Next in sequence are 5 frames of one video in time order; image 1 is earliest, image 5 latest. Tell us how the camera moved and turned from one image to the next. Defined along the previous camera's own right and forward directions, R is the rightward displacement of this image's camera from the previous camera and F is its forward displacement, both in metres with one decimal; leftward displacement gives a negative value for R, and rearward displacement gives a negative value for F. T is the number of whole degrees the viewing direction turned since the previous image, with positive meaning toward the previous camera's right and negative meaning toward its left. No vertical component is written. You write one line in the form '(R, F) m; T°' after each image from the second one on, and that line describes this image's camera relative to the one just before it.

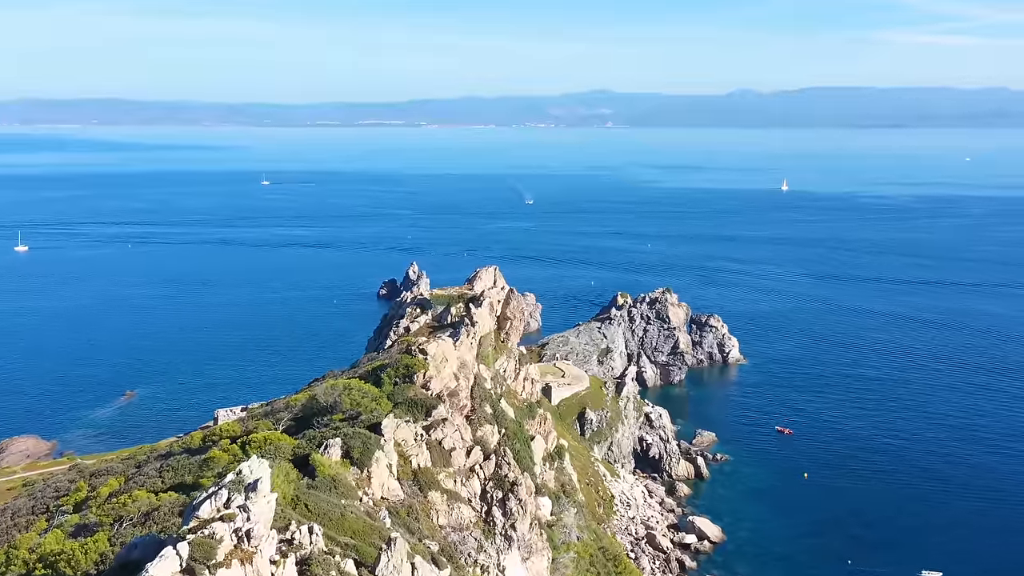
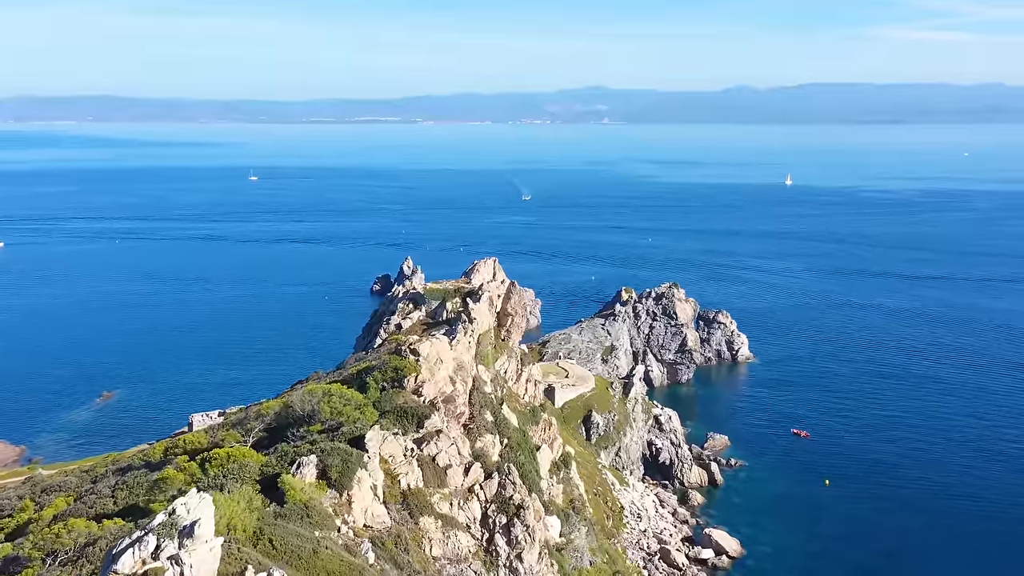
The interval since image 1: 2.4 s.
(-0.3, +5.1) m; 0°
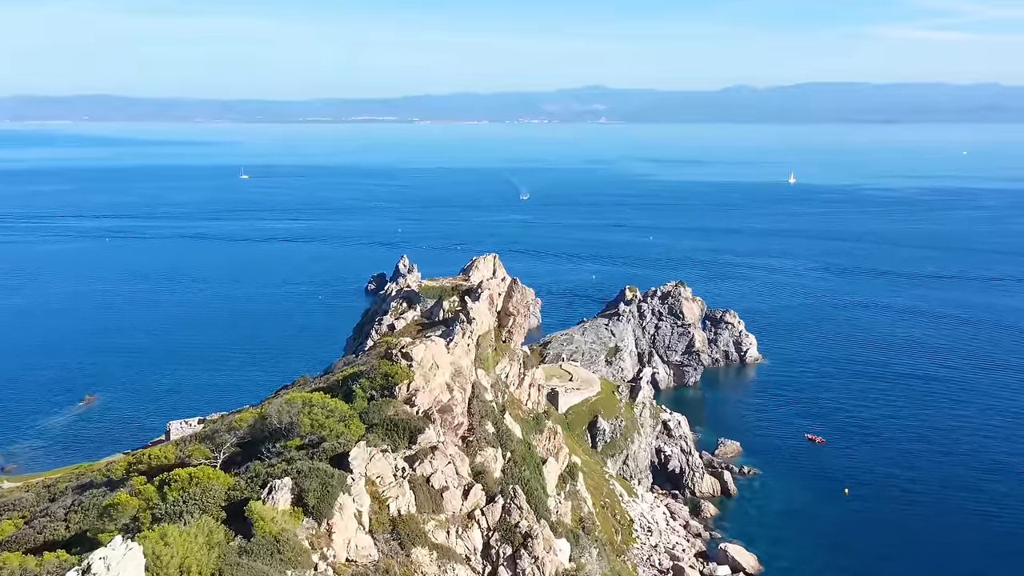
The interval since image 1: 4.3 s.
(-0.3, +4.0) m; 0°
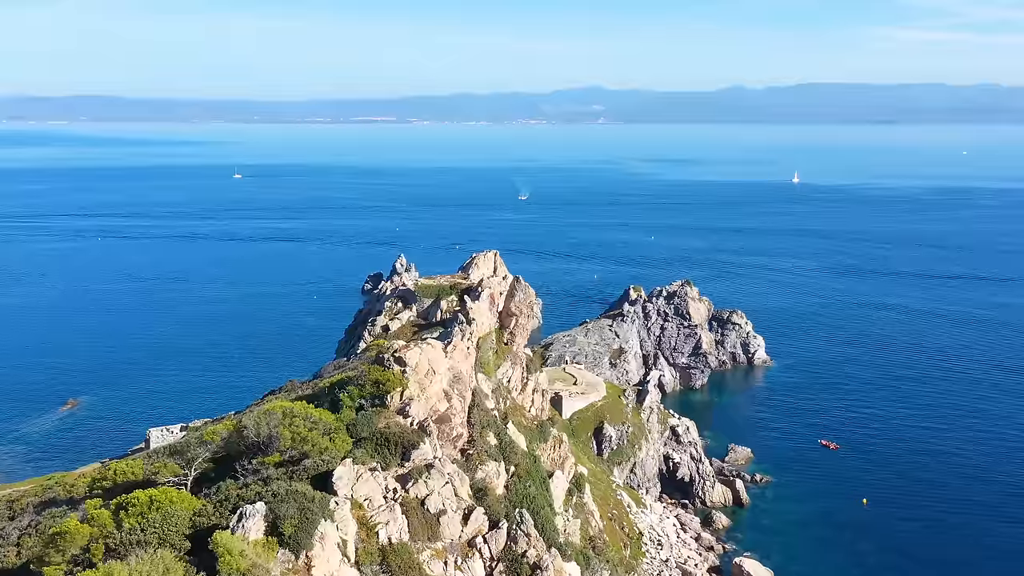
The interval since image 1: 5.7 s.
(-0.2, +3.2) m; 0°
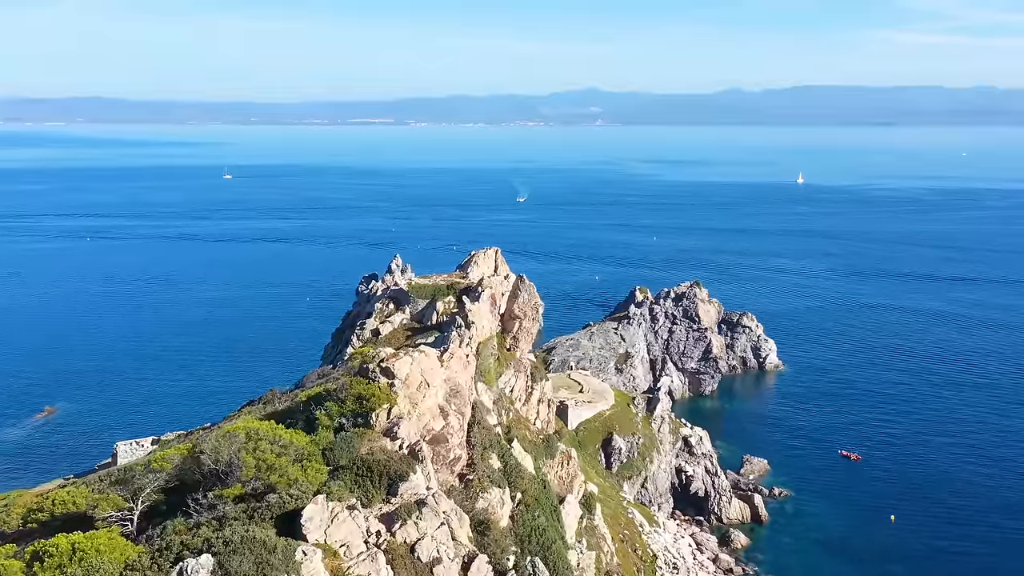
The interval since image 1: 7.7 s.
(-0.3, +4.4) m; 0°
